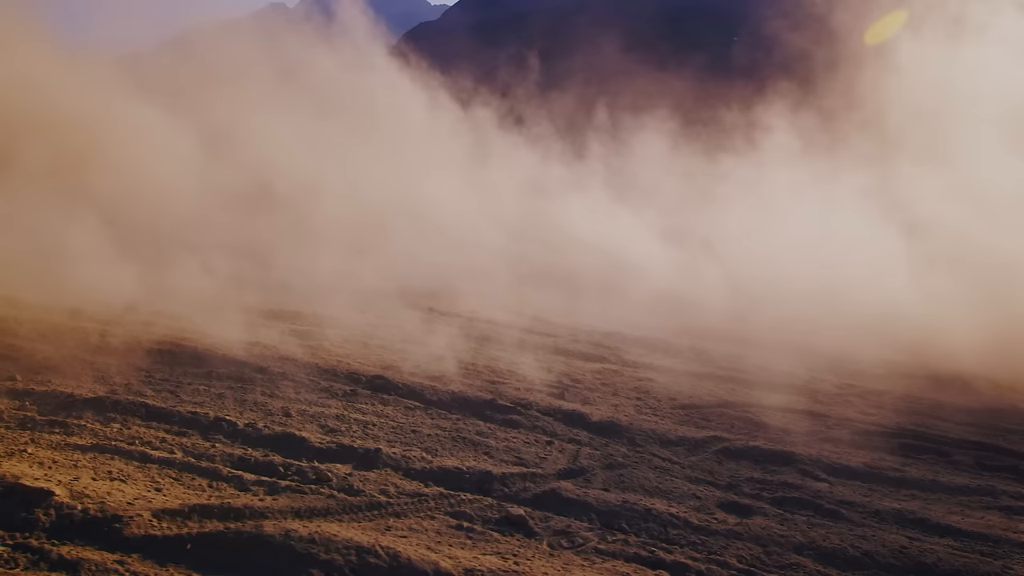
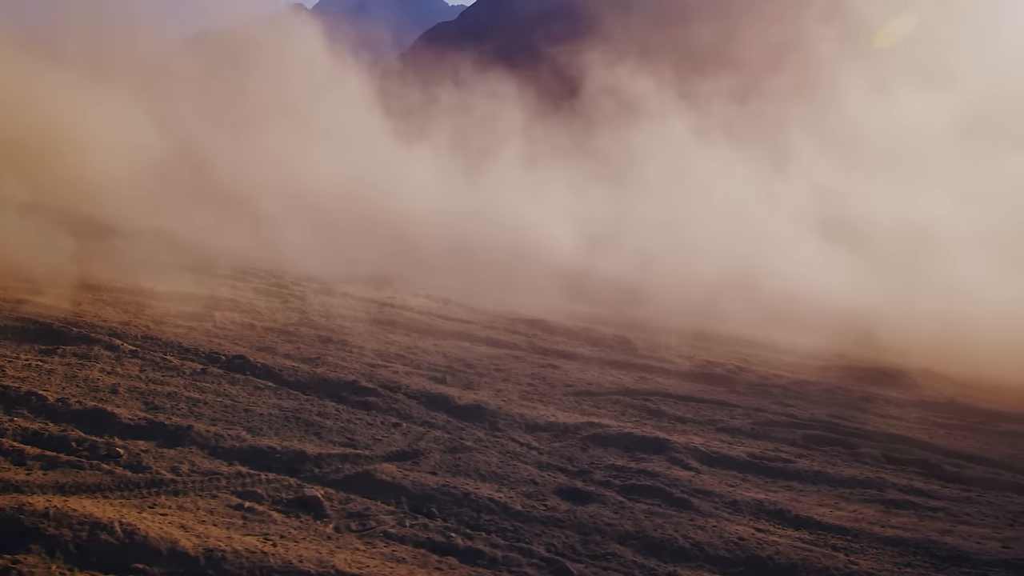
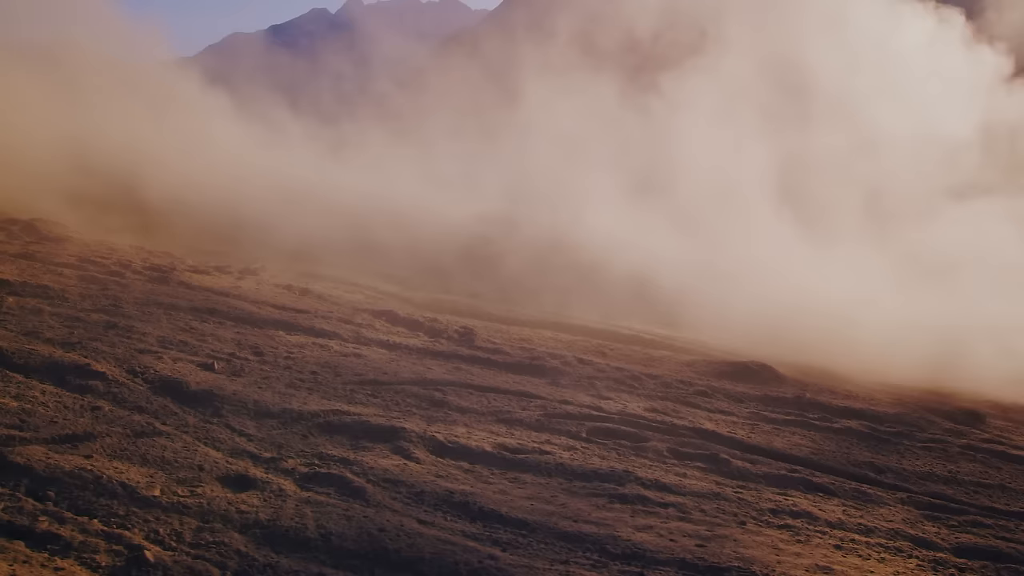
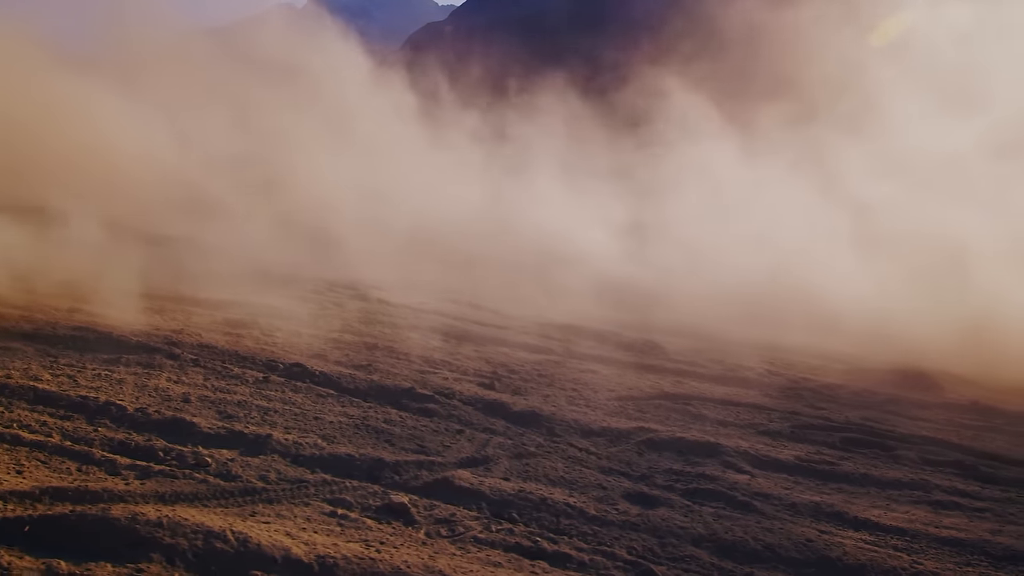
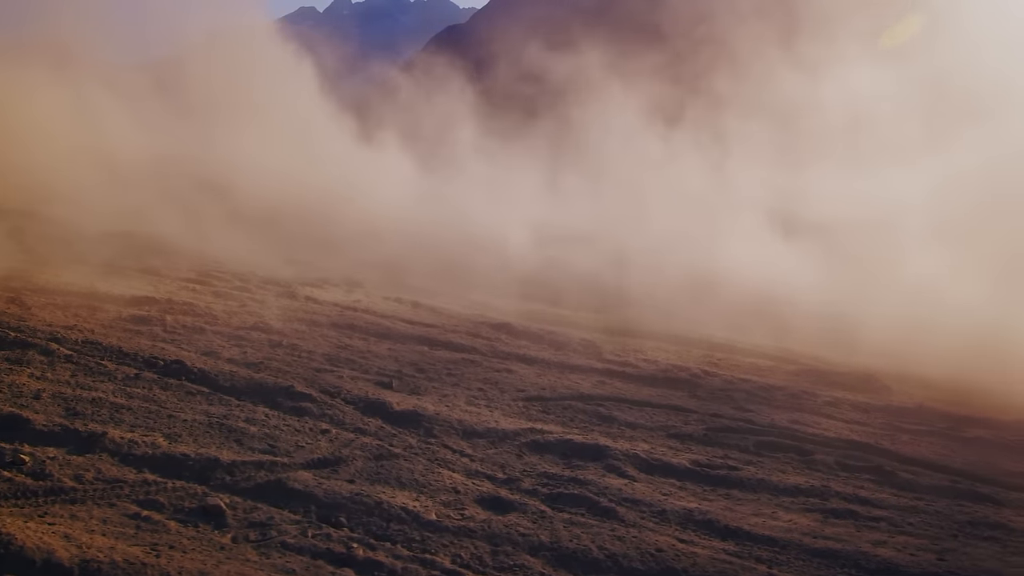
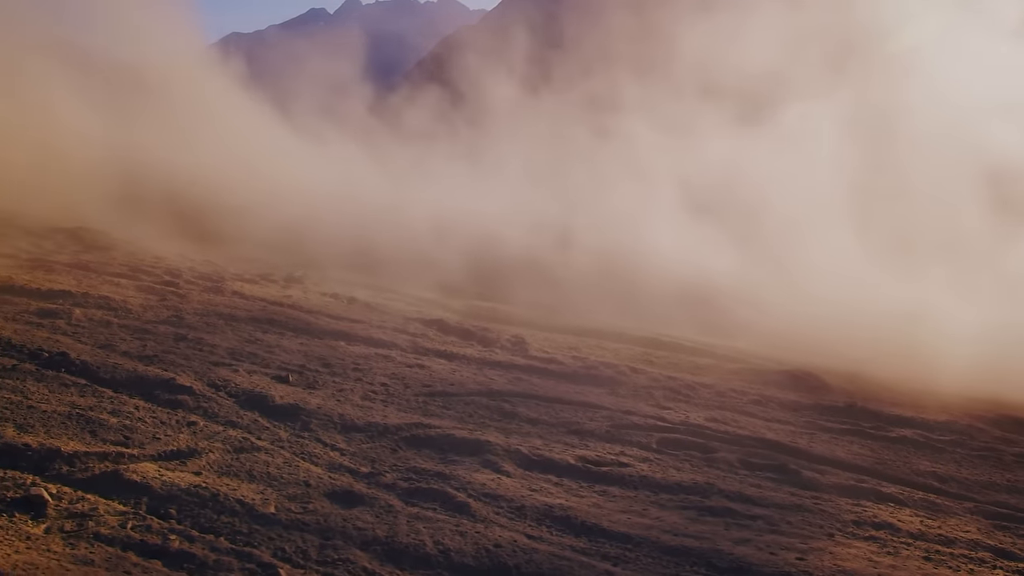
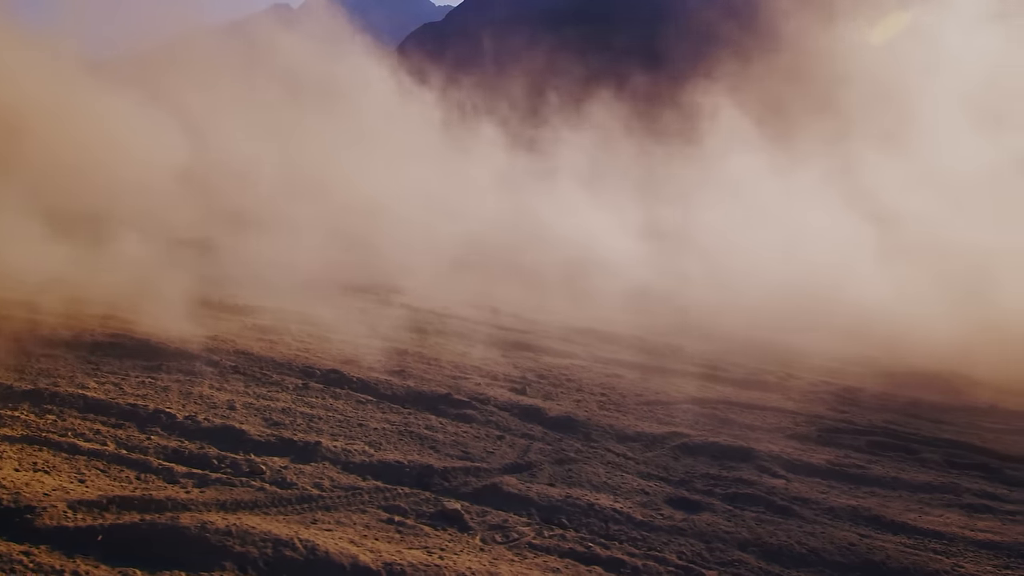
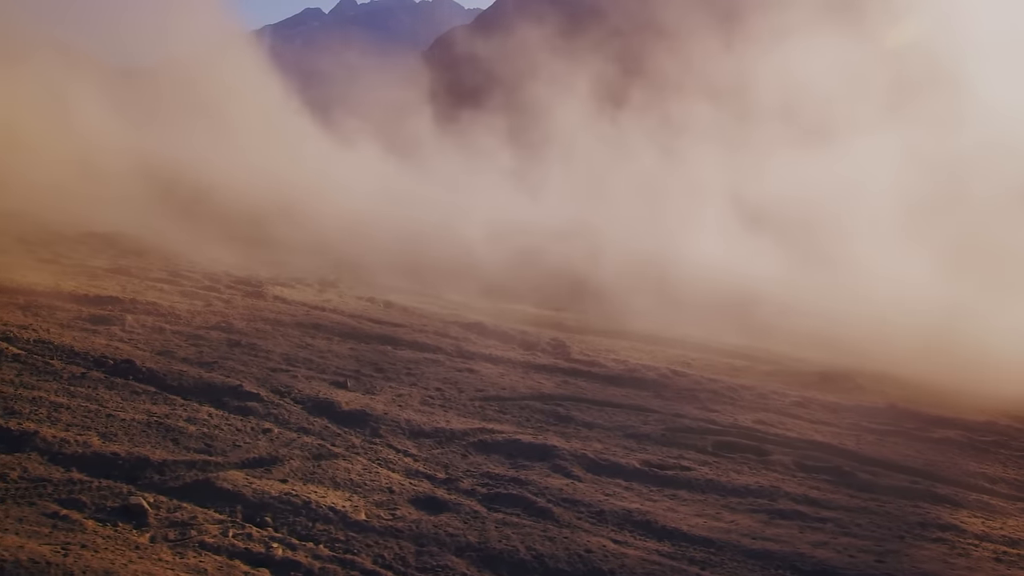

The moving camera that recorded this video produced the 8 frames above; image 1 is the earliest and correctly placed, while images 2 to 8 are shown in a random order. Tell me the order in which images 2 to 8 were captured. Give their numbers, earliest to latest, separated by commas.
7, 4, 2, 5, 8, 6, 3
